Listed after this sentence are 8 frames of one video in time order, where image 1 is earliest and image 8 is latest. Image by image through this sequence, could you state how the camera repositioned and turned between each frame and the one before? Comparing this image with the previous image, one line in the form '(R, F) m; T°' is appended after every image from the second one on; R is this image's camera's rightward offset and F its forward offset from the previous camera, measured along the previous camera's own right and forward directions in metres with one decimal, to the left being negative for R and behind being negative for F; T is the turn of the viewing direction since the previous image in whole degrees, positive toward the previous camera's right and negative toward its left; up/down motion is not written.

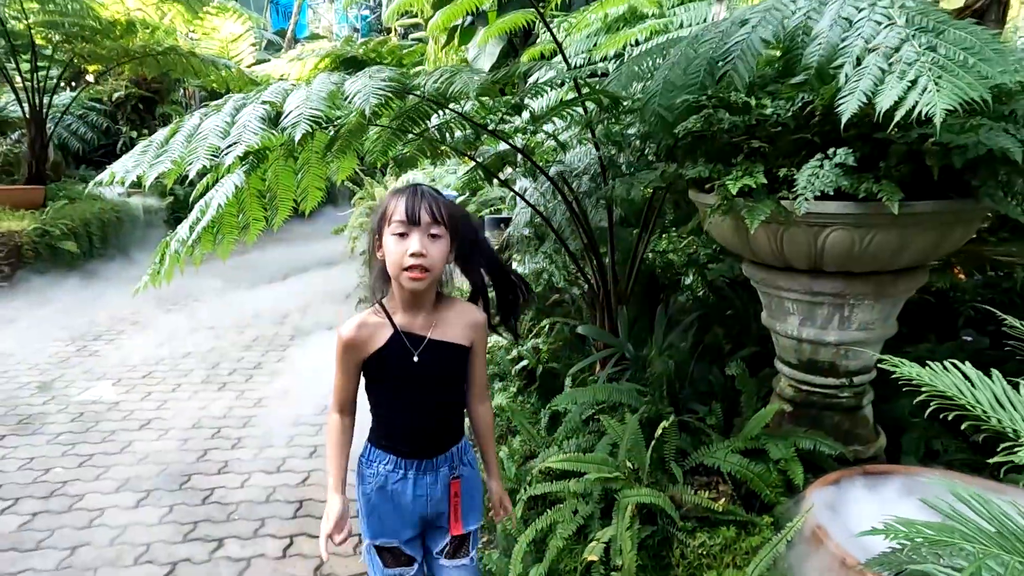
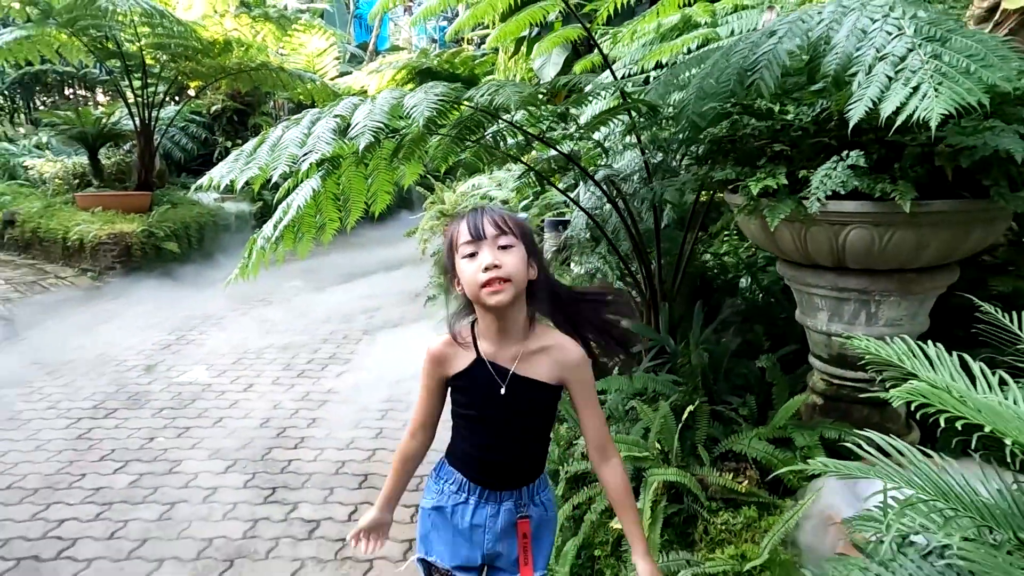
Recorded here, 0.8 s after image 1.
(+0.1, -0.2) m; -6°
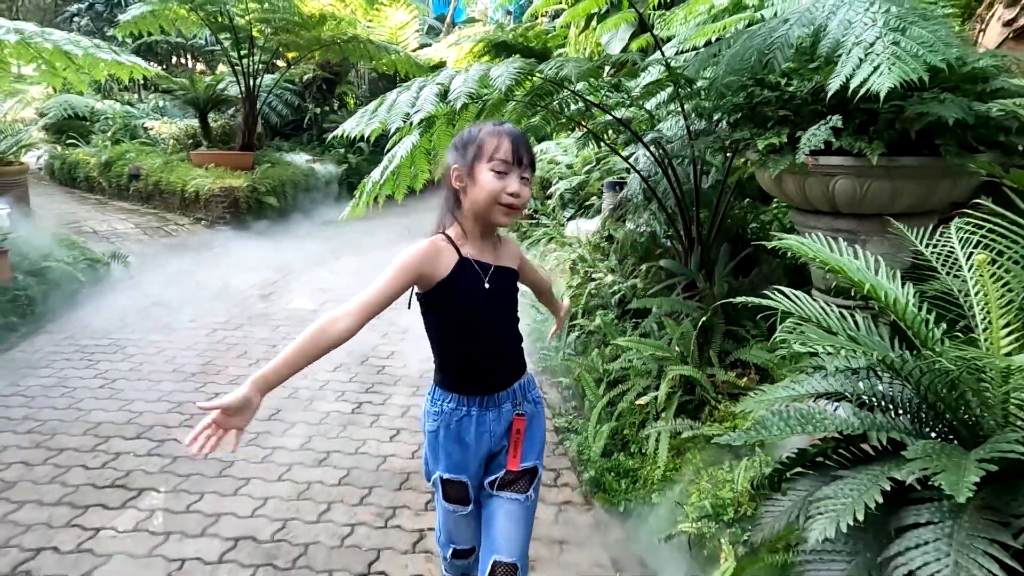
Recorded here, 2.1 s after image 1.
(0.0, -0.5) m; -5°
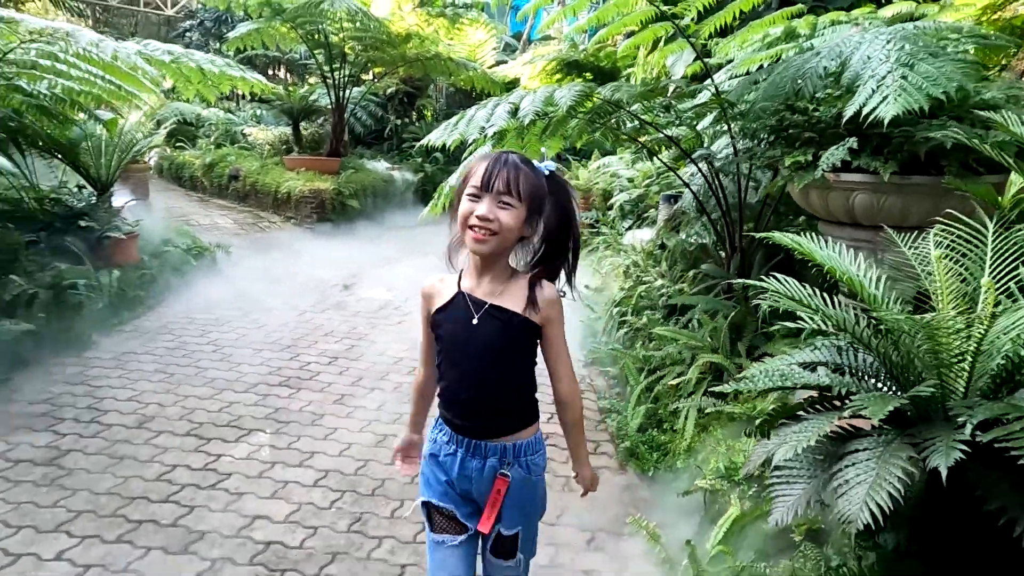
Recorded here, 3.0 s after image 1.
(0.0, -0.4) m; -6°
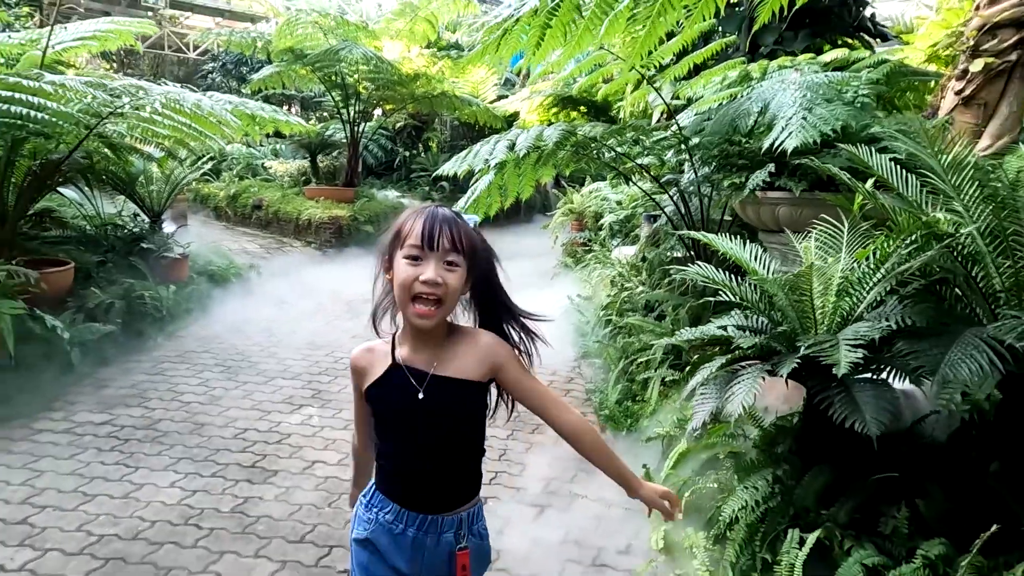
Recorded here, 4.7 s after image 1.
(0.0, -0.6) m; 0°
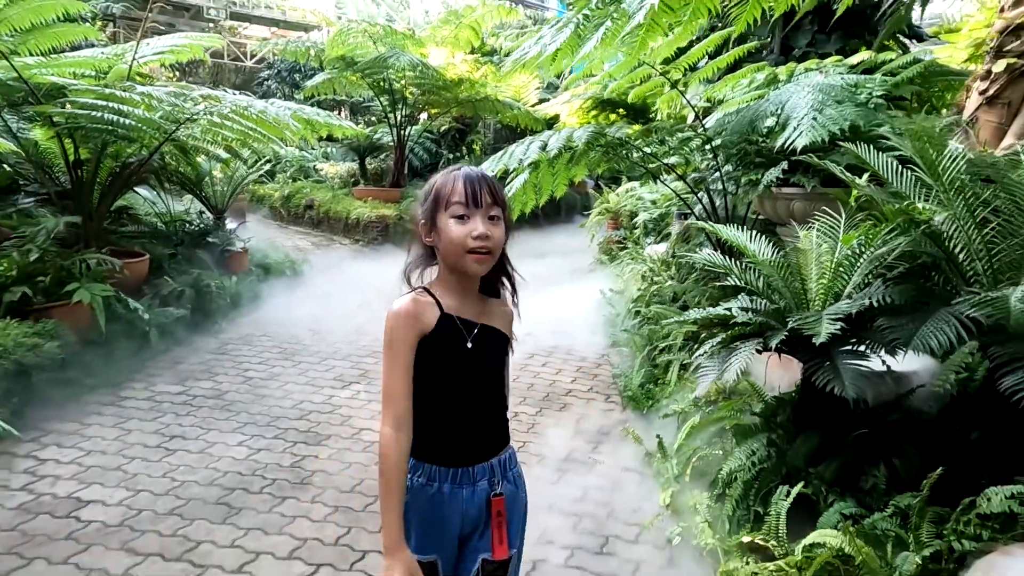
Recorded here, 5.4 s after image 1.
(+0.1, -0.3) m; -4°
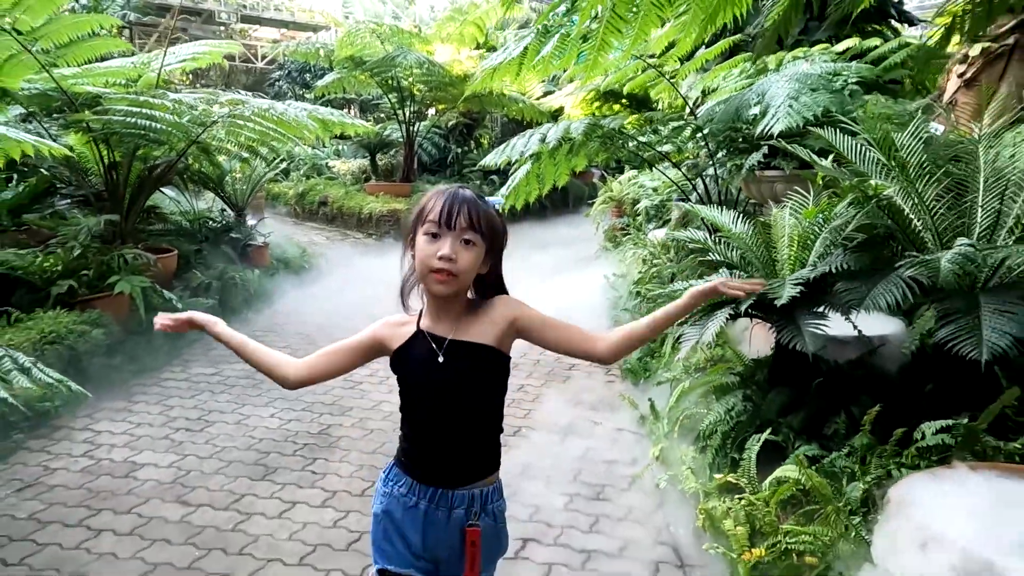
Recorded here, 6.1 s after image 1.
(0.0, -0.3) m; -1°
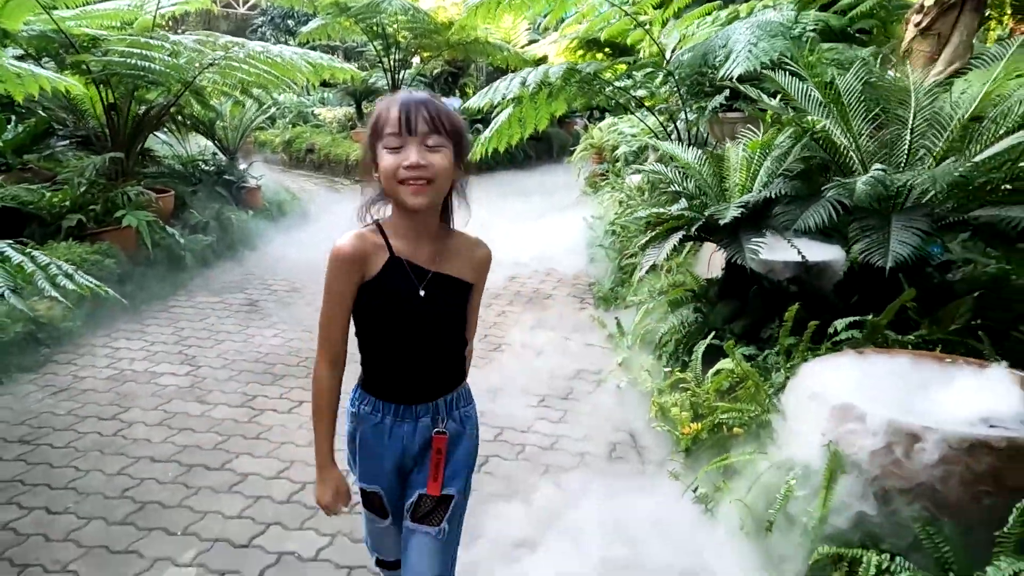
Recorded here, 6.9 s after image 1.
(0.0, -0.3) m; +1°
